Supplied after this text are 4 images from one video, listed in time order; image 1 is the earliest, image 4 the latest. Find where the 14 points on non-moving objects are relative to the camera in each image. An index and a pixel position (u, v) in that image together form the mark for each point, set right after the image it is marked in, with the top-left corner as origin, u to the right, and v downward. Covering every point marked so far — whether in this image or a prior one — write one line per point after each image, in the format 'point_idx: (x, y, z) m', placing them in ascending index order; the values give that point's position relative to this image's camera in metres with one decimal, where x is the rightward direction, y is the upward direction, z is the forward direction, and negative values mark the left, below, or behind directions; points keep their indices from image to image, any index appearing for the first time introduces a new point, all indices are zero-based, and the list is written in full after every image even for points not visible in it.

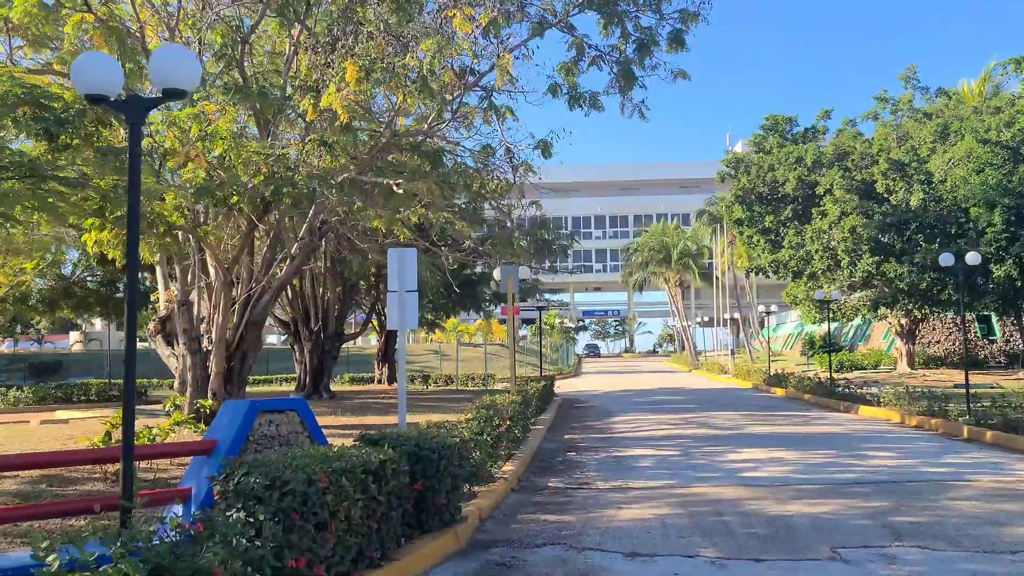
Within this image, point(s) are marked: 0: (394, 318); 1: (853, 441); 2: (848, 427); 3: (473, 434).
0: (-1.0, -0.3, +8.7) m
1: (+4.5, -2.0, +13.6) m
2: (+5.3, -2.2, +16.2) m
3: (-0.3, -1.3, +9.0) m
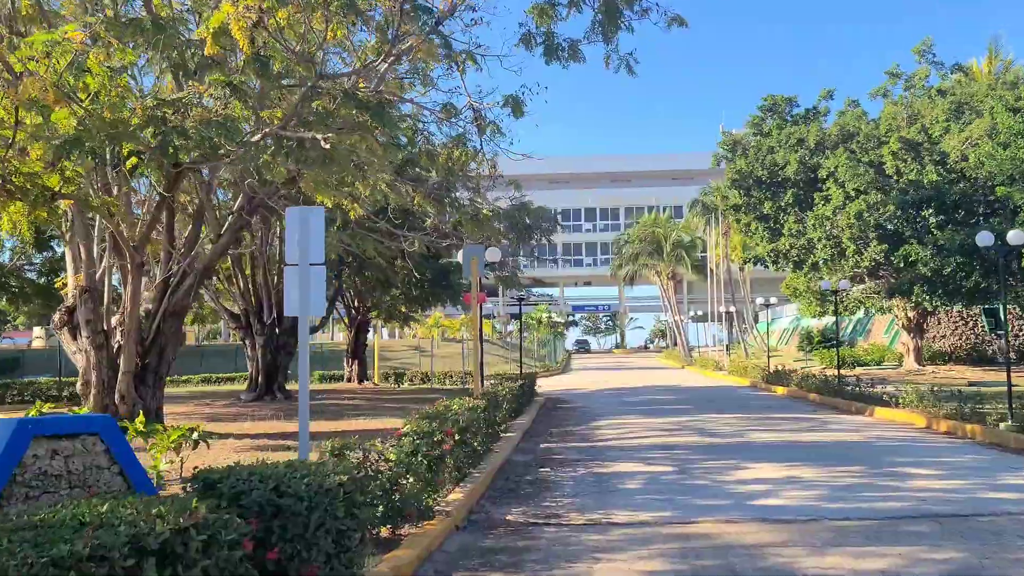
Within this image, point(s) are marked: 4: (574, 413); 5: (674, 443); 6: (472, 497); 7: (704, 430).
0: (-1.4, -0.1, +6.5) m
1: (+4.1, -1.8, +11.4) m
2: (+4.8, -2.0, +14.0) m
3: (-0.7, -1.1, +6.7) m
4: (+1.2, -2.3, +19.3) m
5: (+2.0, -1.9, +12.9) m
6: (-0.3, -1.6, +8.0) m
7: (+2.7, -2.0, +14.6) m
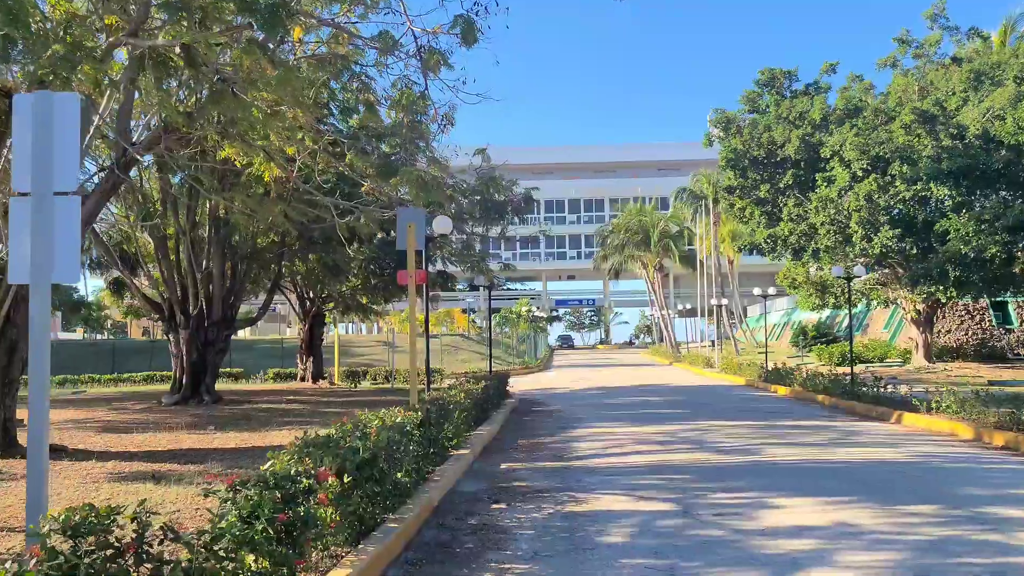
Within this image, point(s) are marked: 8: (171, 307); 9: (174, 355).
0: (-1.7, +0.1, +3.7) m
1: (+3.6, -1.6, +8.7) m
2: (+4.4, -1.7, +11.3) m
3: (-1.1, -0.9, +4.0) m
4: (+0.6, -2.1, +16.5) m
5: (+1.5, -1.7, +10.1) m
6: (-0.7, -1.4, +5.3) m
7: (+2.2, -1.8, +11.9) m
8: (-6.0, -0.3, +18.0) m
9: (-5.9, -1.2, +18.2) m
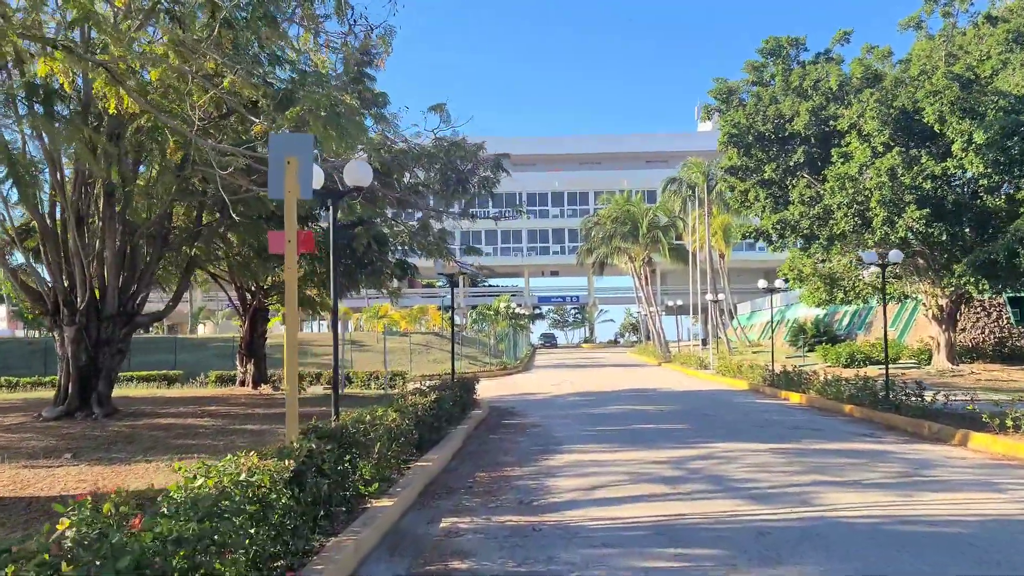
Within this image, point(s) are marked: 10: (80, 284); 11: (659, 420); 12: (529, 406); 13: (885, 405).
0: (-2.0, +0.3, +0.4) m
1: (+3.3, -1.5, +5.5) m
2: (+4.0, -1.6, +8.1) m
3: (-1.4, -0.8, +0.7) m
4: (+0.1, -1.9, +13.3) m
5: (+1.2, -1.6, +6.8) m
6: (-1.0, -1.3, +2.0) m
7: (+1.8, -1.6, +8.6) m
8: (-6.5, -0.1, +14.6) m
9: (-6.4, -1.0, +14.8) m
10: (-5.9, +0.1, +14.3) m
11: (+2.2, -1.9, +15.3) m
12: (+0.4, -2.2, +19.3) m
13: (+5.5, -1.7, +15.3) m
